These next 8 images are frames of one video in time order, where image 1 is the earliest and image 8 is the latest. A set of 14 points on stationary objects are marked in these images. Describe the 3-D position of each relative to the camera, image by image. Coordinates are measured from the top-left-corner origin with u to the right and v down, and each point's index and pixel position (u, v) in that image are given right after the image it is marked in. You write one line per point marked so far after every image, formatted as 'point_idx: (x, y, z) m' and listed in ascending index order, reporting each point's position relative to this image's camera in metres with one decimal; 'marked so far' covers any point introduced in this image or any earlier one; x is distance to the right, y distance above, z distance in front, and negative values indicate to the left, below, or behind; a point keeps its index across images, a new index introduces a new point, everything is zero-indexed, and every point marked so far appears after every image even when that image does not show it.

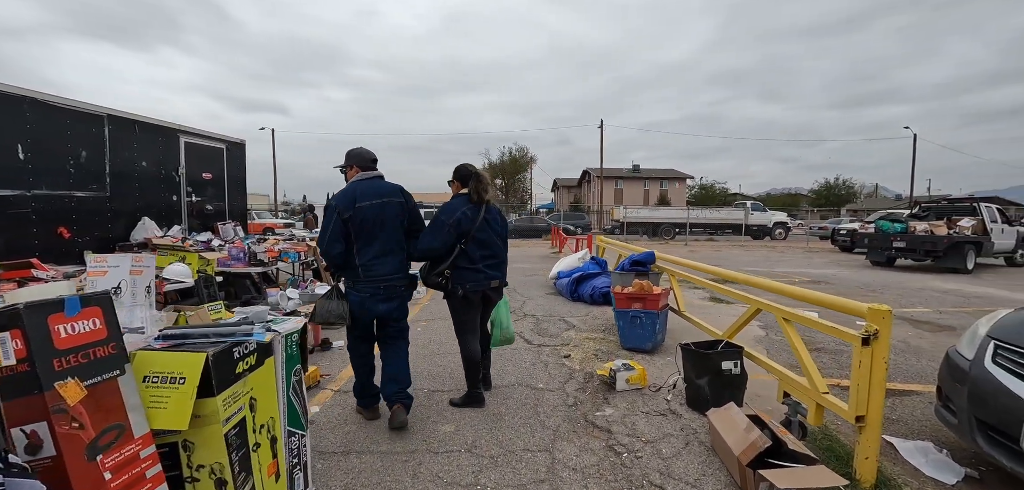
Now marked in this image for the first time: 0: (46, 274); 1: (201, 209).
0: (-4.2, -0.3, +4.0) m
1: (-5.2, +0.6, +7.3) m
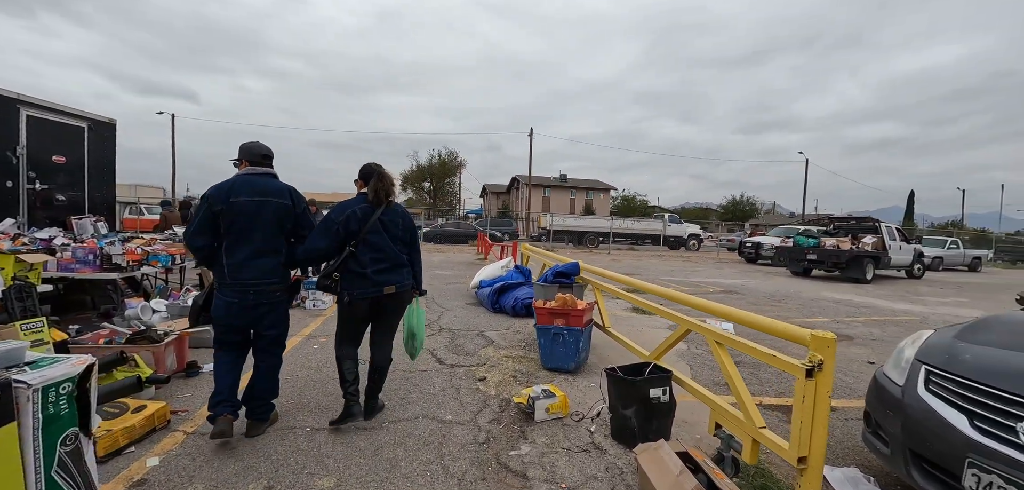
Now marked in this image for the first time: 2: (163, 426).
0: (-4.9, -0.2, +2.8) m
1: (-6.3, +0.6, +5.9) m
2: (-2.4, -1.2, +2.9) m
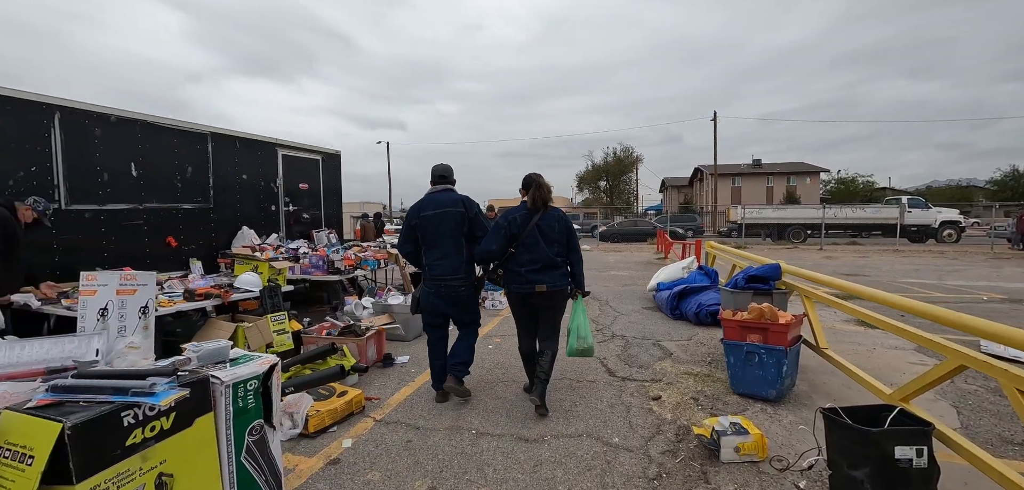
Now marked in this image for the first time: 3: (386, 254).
0: (-3.6, -0.4, +4.2) m
1: (-3.8, +0.5, +7.6) m
2: (-1.2, -1.3, +3.3) m
3: (-2.0, -0.2, +6.9) m
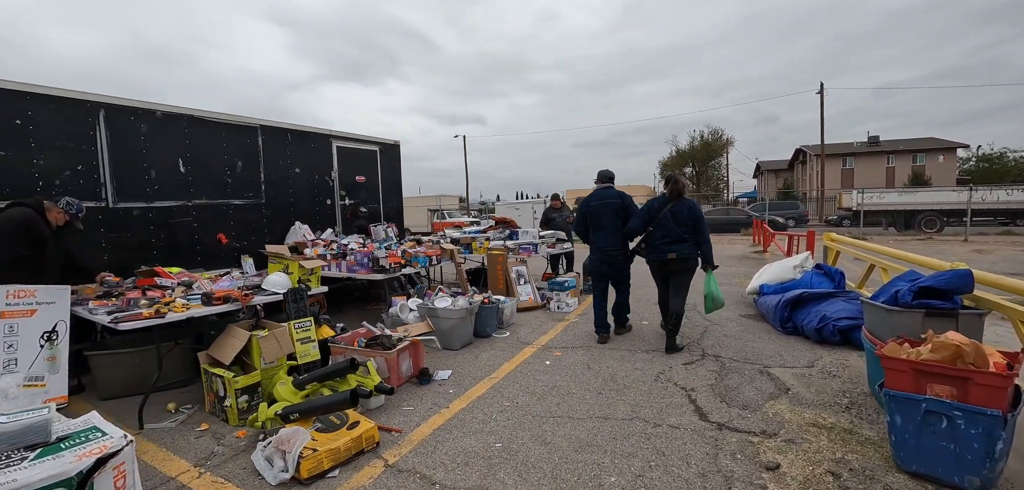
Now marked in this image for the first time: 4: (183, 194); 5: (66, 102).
0: (-3.1, -0.3, +4.0) m
1: (-2.7, +0.6, +7.3) m
2: (-0.9, -1.3, +2.7) m
3: (-1.0, -0.1, +6.3) m
4: (-3.8, +0.6, +5.0) m
5: (-4.2, +1.3, +4.1) m
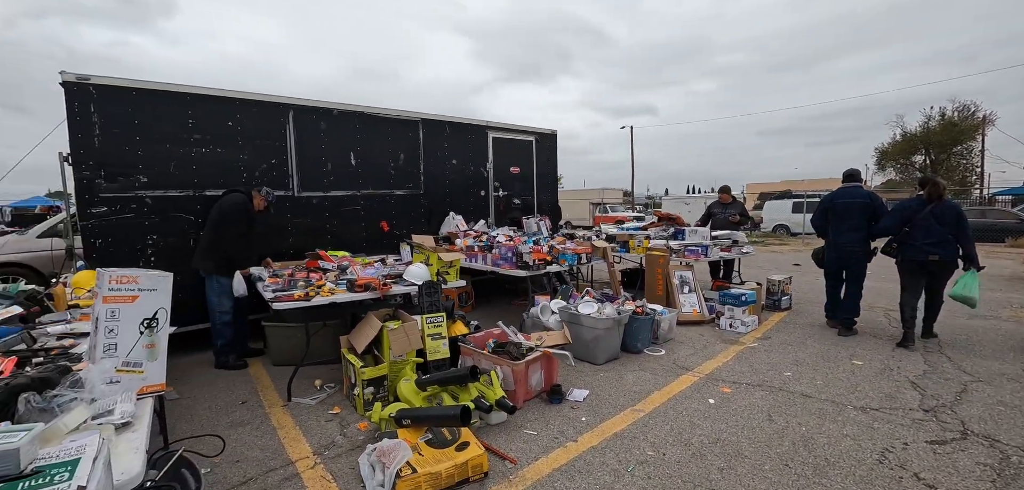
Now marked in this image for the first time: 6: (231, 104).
0: (-1.7, -0.2, +4.3) m
1: (-0.1, +0.7, +7.2) m
2: (-0.2, -1.3, +2.3) m
3: (+1.1, 0.0, +5.7) m
4: (-2.0, +0.8, +5.5) m
5: (-2.6, +1.5, +4.7) m
6: (-2.8, +1.5, +4.5) m
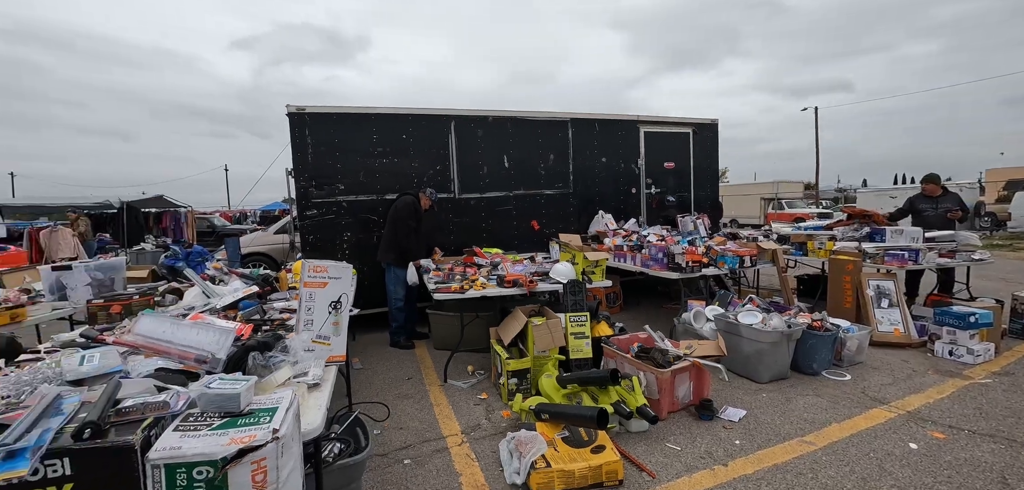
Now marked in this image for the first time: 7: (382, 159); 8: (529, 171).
0: (-0.2, -0.2, +4.6) m
1: (+2.3, +0.7, +6.8) m
2: (+0.5, -1.3, +2.2) m
3: (+2.8, 0.0, +5.0) m
4: (-0.1, +0.8, +5.8) m
5: (-0.9, +1.6, +5.3) m
6: (-1.2, +1.5, +5.2) m
7: (-1.4, +1.0, +5.0) m
8: (+0.2, +1.0, +5.9) m
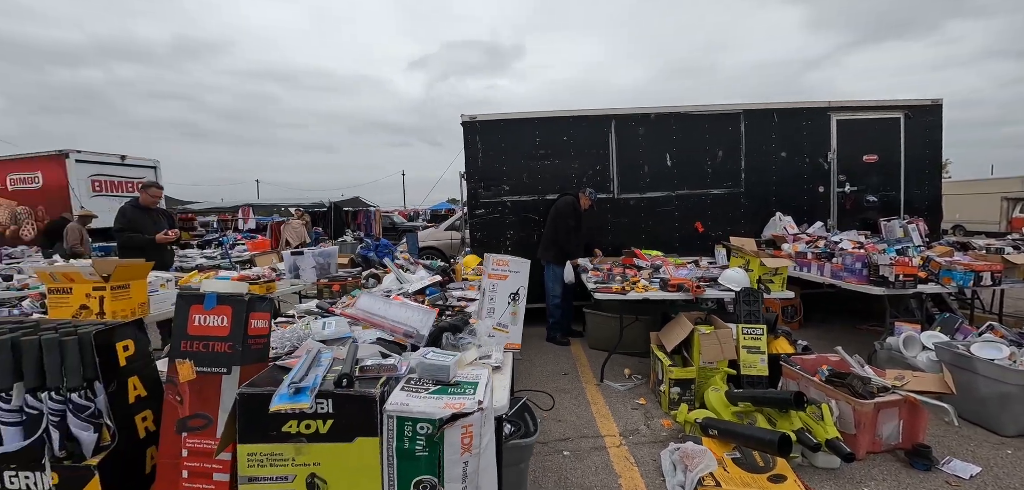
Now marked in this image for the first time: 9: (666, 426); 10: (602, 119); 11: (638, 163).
0: (+1.3, -0.2, +4.4) m
1: (+4.5, +0.6, +5.8) m
2: (+1.3, -1.3, +1.9) m
3: (+4.4, -0.2, +3.8) m
4: (+1.9, +0.8, +5.5) m
5: (+0.9, +1.5, +5.3) m
6: (+0.6, +1.5, +5.3) m
7: (+0.3, +1.0, +5.2) m
8: (+2.2, +1.0, +5.5) m
9: (+1.0, -1.1, +2.7) m
10: (+1.0, +1.5, +5.3) m
11: (+1.5, +1.0, +5.4) m
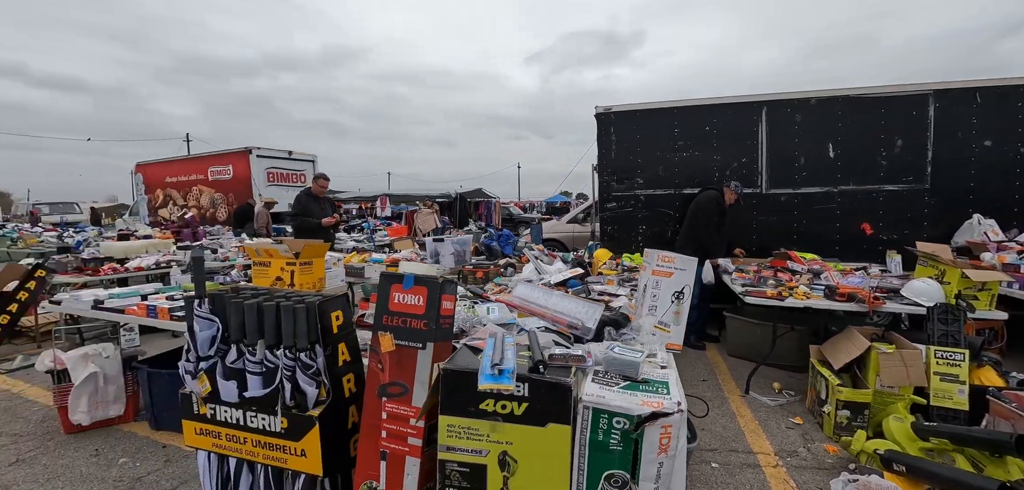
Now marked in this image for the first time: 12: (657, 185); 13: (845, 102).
0: (+2.5, -0.2, +4.0) m
1: (+5.9, +0.5, +4.6) m
2: (+1.9, -1.3, +1.6) m
3: (+5.3, -0.3, +2.8) m
4: (+3.3, +0.7, +4.9) m
5: (+2.4, +1.6, +4.9) m
6: (+2.0, +1.5, +4.9) m
7: (+1.7, +1.1, +4.9) m
8: (+3.6, +0.9, +4.9) m
9: (+1.7, -1.2, +2.4) m
10: (+2.4, +1.5, +4.9) m
11: (+2.9, +1.0, +4.9) m
12: (+1.4, +0.7, +5.0) m
13: (+3.4, +1.6, +4.8) m
